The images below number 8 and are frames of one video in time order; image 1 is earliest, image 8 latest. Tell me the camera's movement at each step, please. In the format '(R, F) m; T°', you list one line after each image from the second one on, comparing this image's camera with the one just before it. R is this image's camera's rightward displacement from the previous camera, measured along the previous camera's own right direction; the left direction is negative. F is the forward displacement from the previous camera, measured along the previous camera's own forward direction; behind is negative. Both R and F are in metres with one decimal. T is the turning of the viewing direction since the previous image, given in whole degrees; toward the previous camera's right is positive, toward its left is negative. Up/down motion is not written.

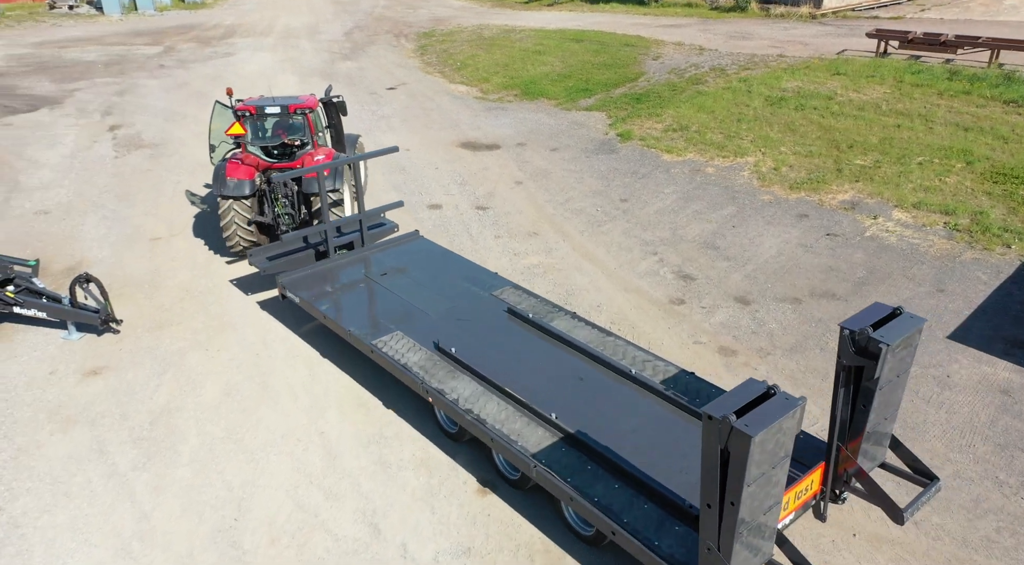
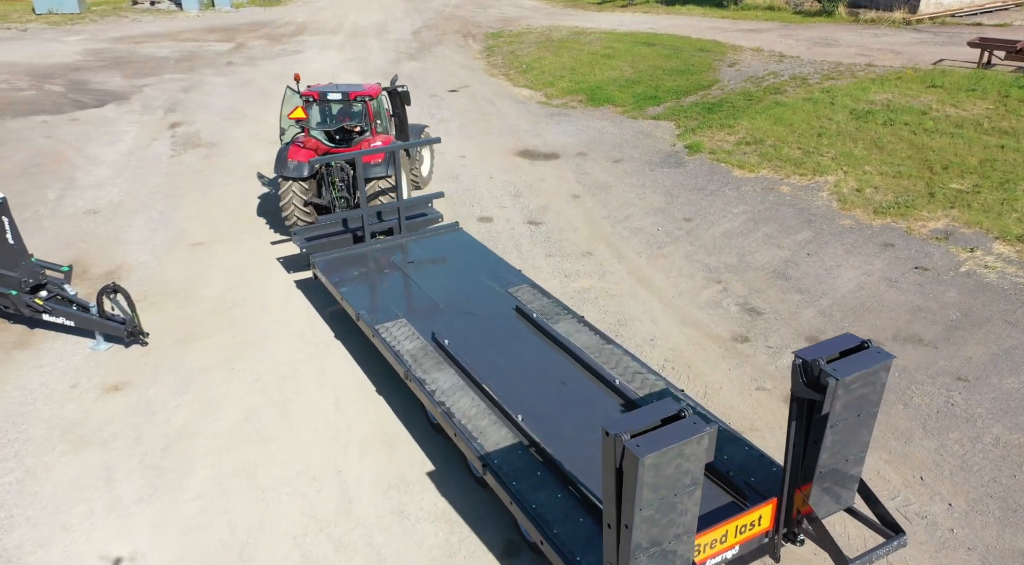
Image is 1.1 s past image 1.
(+0.2, +0.6) m; -5°
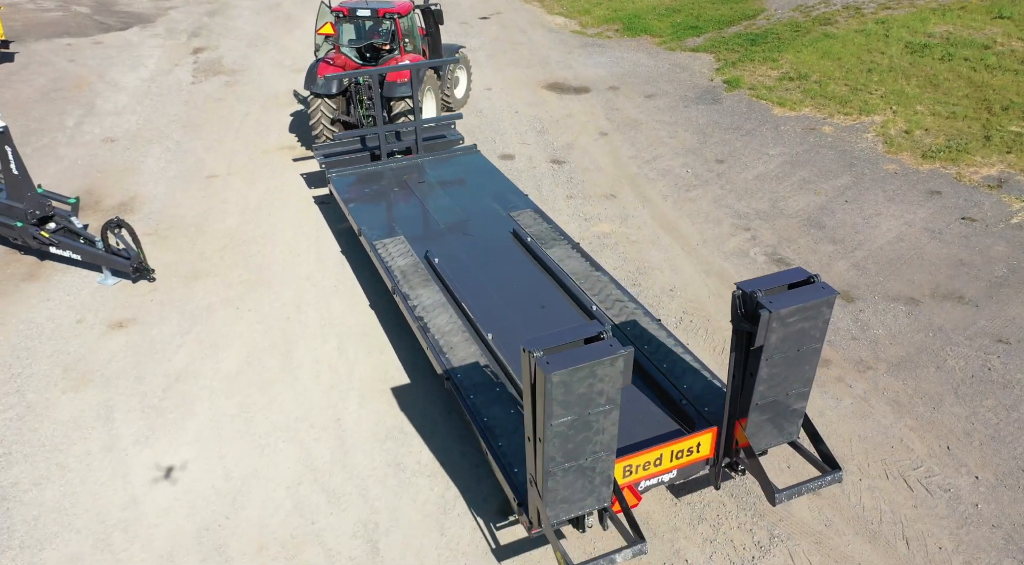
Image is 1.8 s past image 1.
(+0.2, +0.3) m; -3°
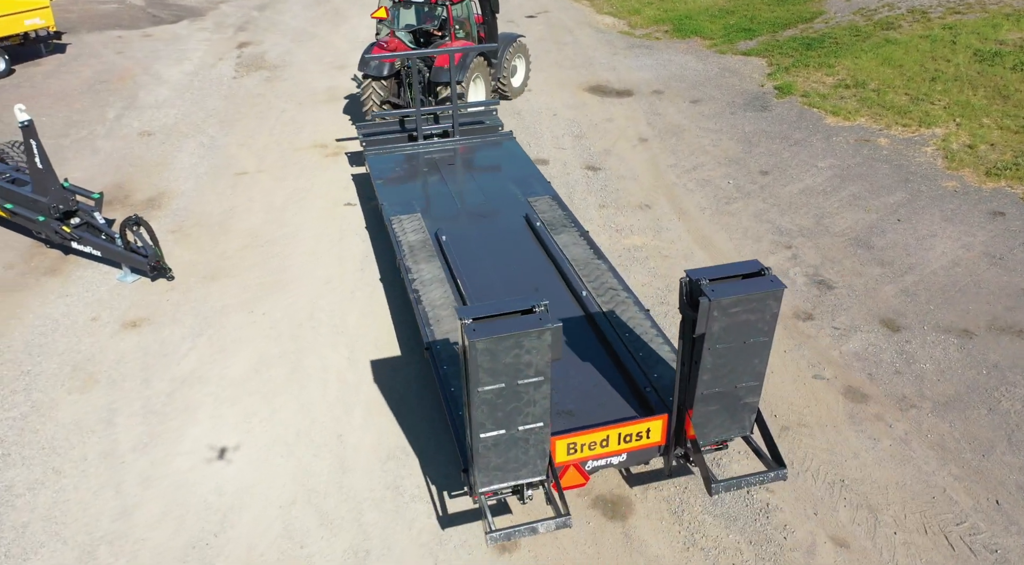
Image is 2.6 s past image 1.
(+0.2, +0.3) m; -4°
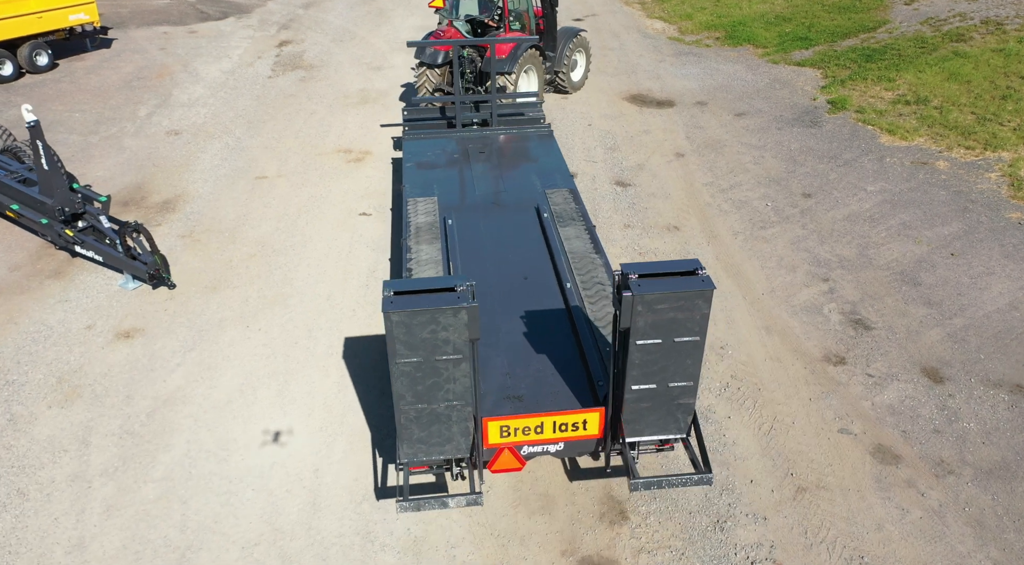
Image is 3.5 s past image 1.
(+0.4, +0.4) m; -4°
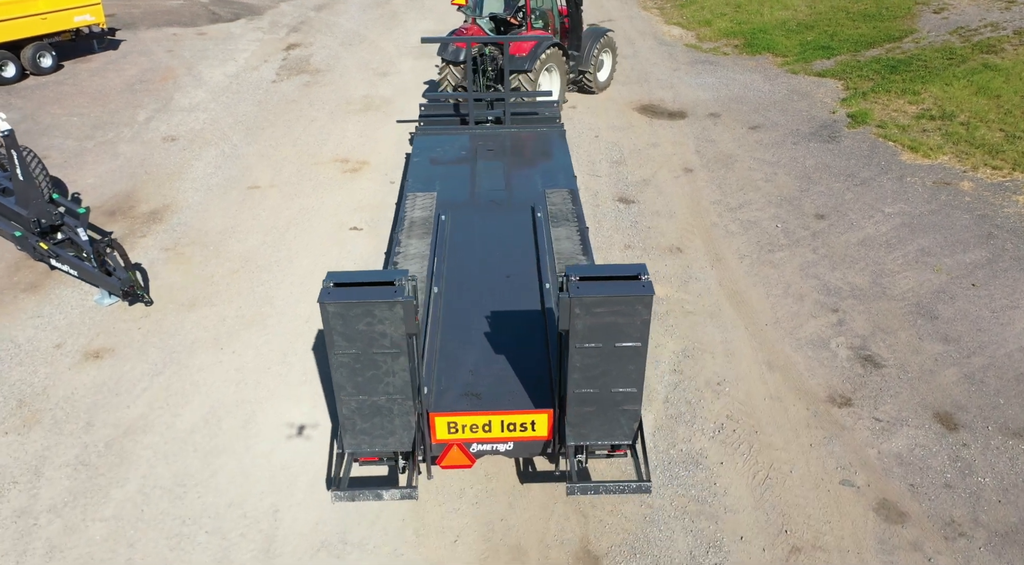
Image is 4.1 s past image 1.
(+0.3, +0.3) m; -2°
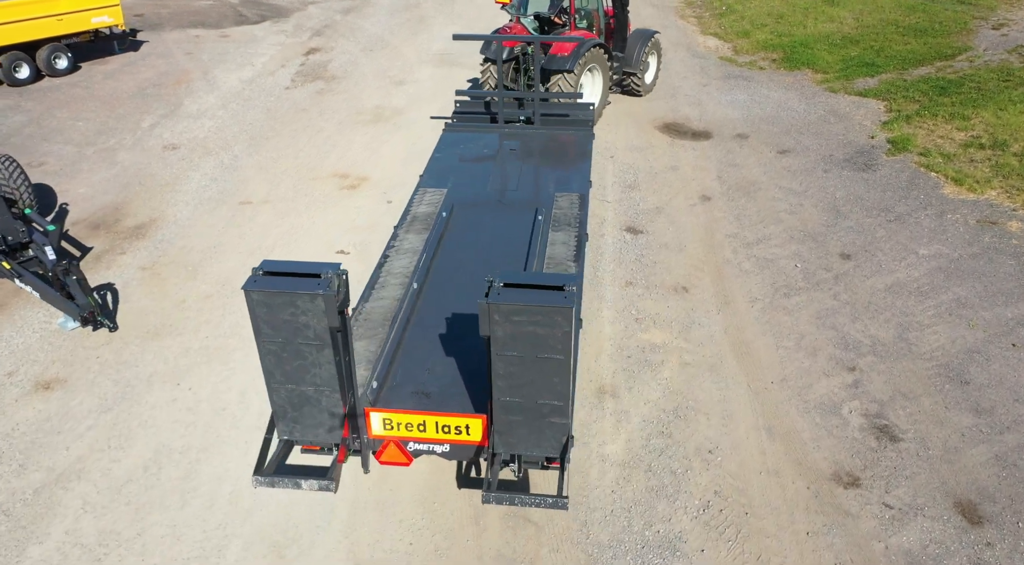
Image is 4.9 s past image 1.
(+0.5, +0.5) m; -3°
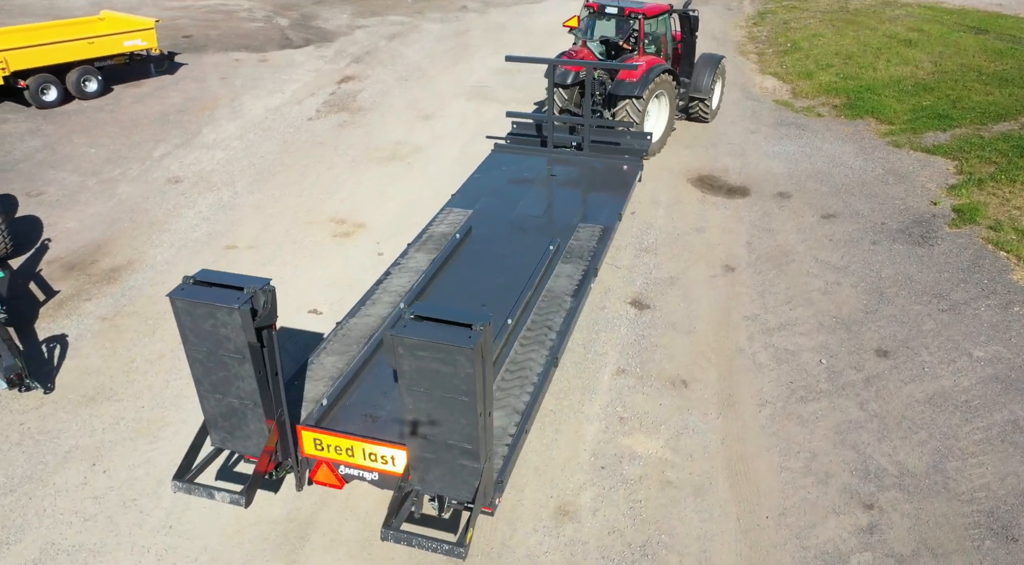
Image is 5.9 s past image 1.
(+0.7, +0.8) m; -5°
